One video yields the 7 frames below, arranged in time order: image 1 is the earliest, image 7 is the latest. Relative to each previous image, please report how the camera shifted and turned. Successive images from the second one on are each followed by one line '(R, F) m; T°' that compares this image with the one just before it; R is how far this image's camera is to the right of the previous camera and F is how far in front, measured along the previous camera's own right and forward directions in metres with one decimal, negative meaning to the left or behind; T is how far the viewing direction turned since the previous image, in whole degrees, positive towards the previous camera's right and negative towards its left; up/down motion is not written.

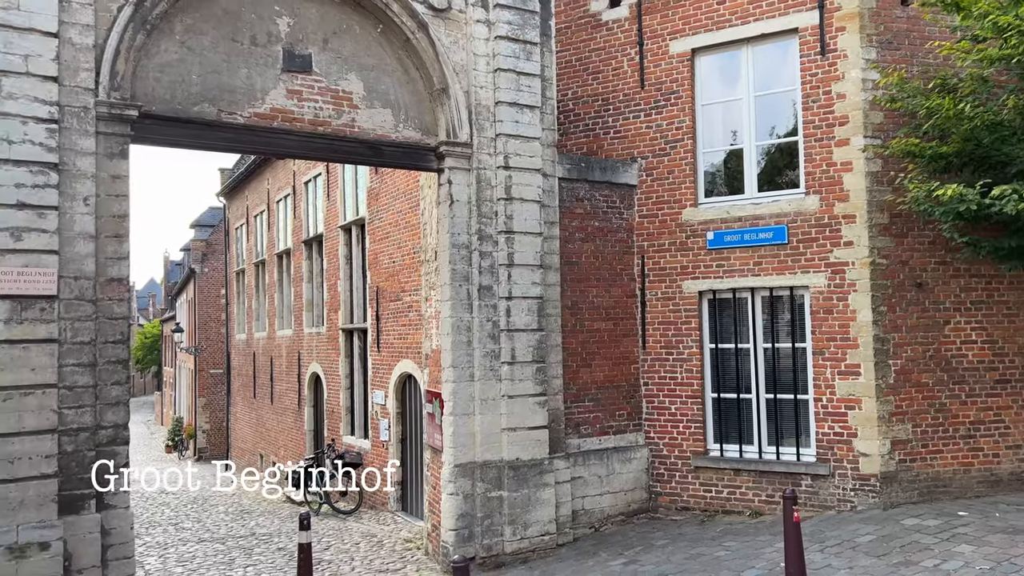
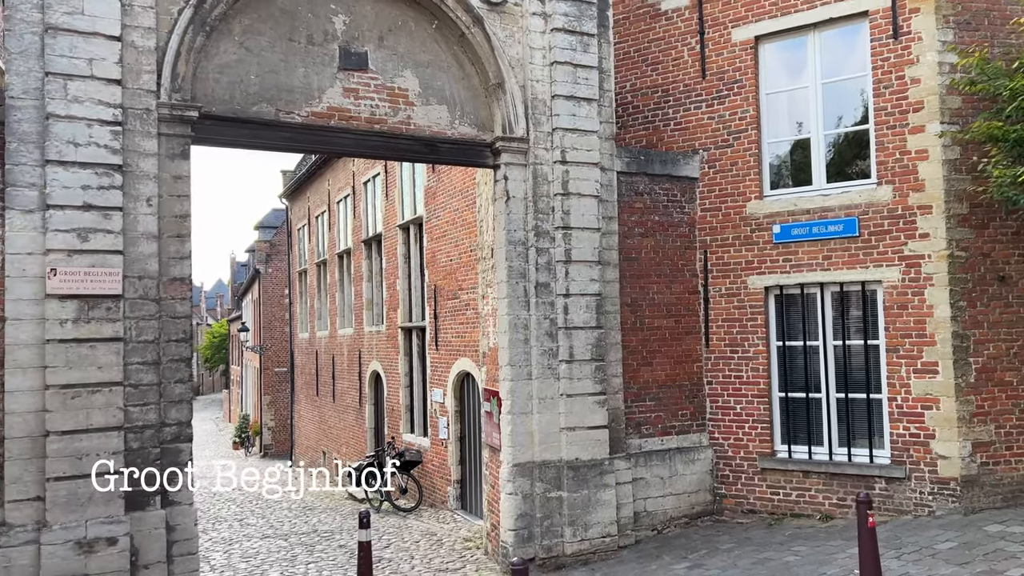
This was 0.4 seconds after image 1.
(0.0, +0.1) m; -4°
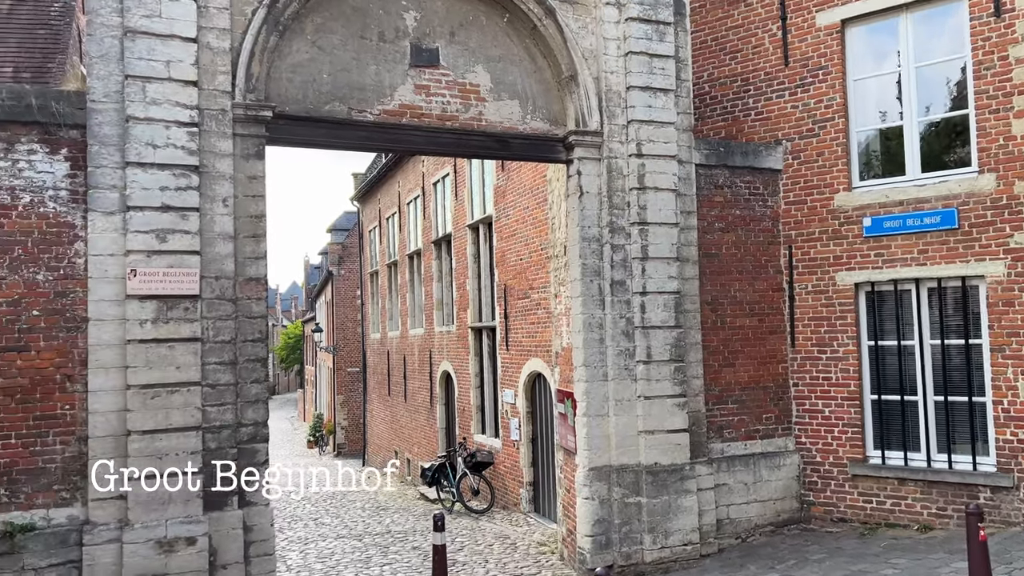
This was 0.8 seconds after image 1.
(-0.1, +0.2) m; -5°
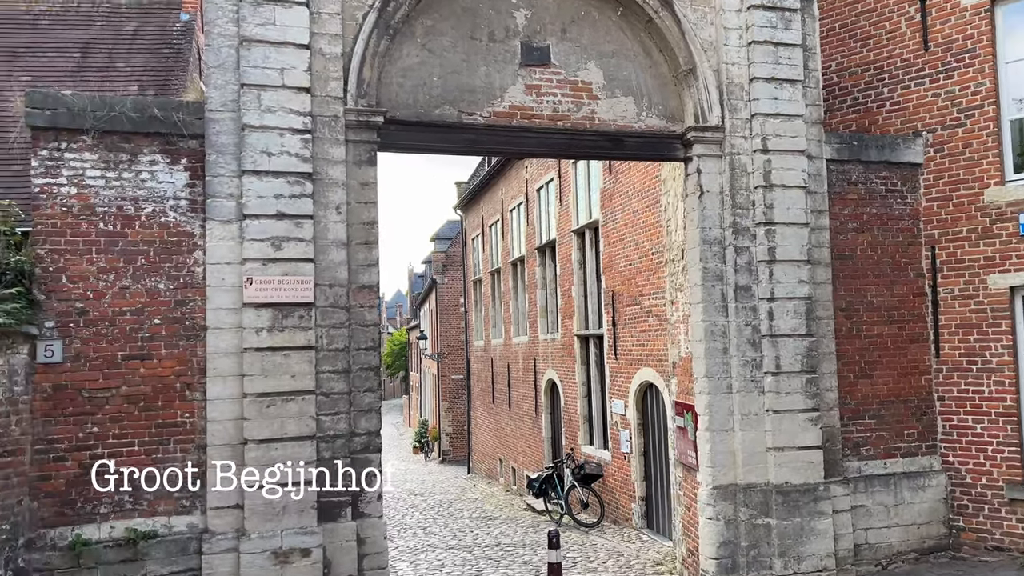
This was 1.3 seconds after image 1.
(-0.1, +0.3) m; -7°
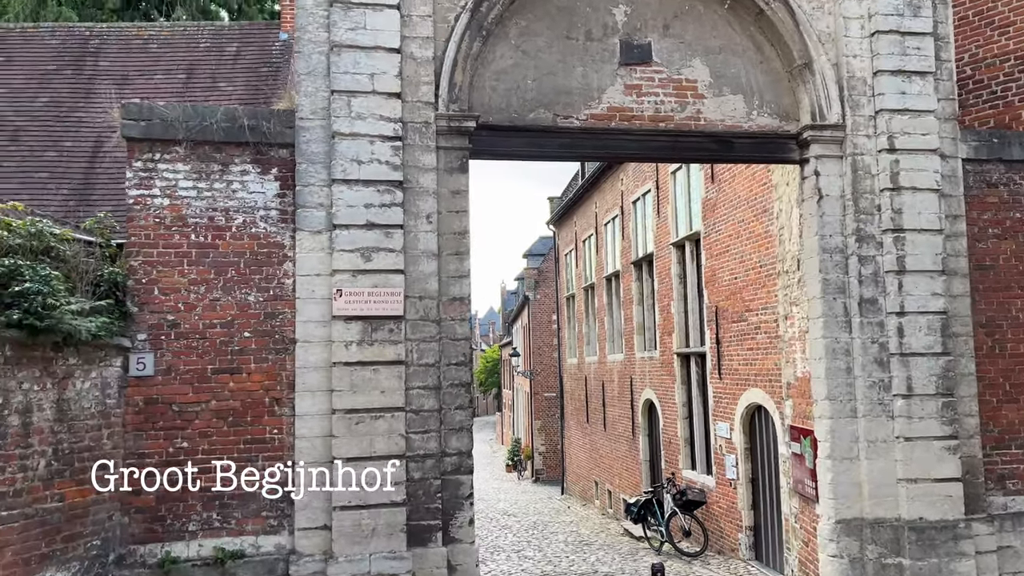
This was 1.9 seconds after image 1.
(-0.1, +0.4) m; -7°
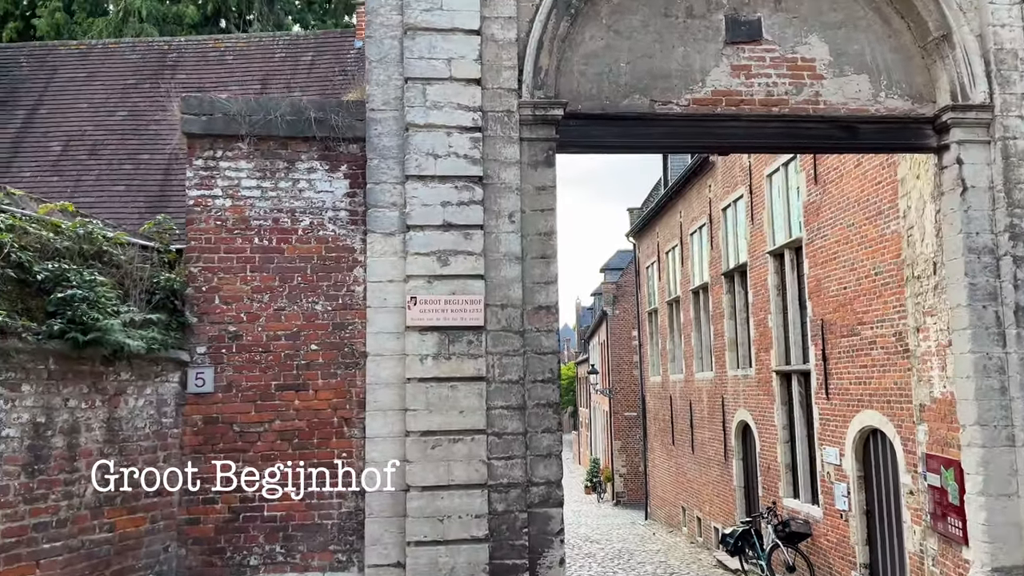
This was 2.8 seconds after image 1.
(-0.1, +0.7) m; -5°
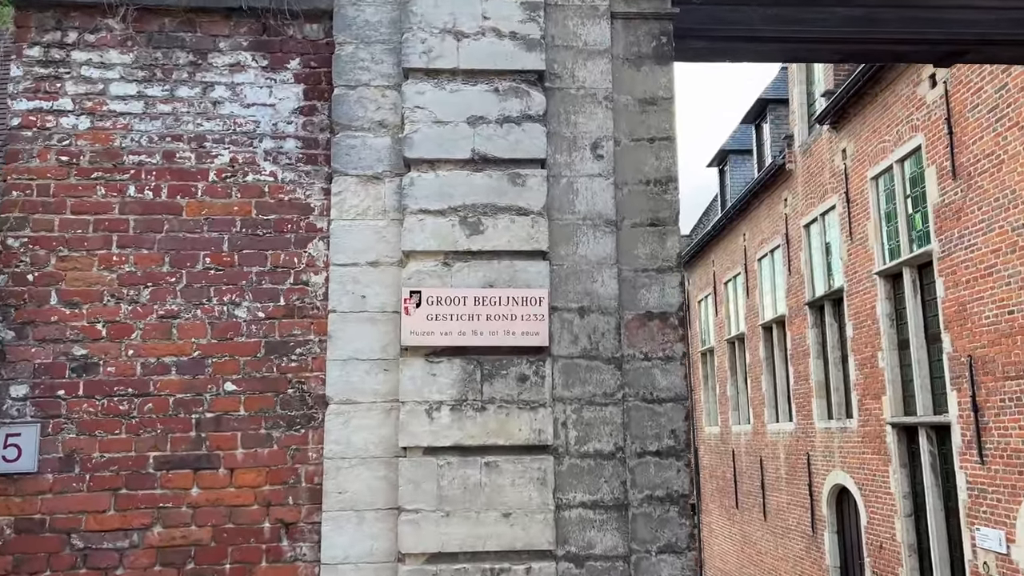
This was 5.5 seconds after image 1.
(-0.2, +2.4) m; -2°
